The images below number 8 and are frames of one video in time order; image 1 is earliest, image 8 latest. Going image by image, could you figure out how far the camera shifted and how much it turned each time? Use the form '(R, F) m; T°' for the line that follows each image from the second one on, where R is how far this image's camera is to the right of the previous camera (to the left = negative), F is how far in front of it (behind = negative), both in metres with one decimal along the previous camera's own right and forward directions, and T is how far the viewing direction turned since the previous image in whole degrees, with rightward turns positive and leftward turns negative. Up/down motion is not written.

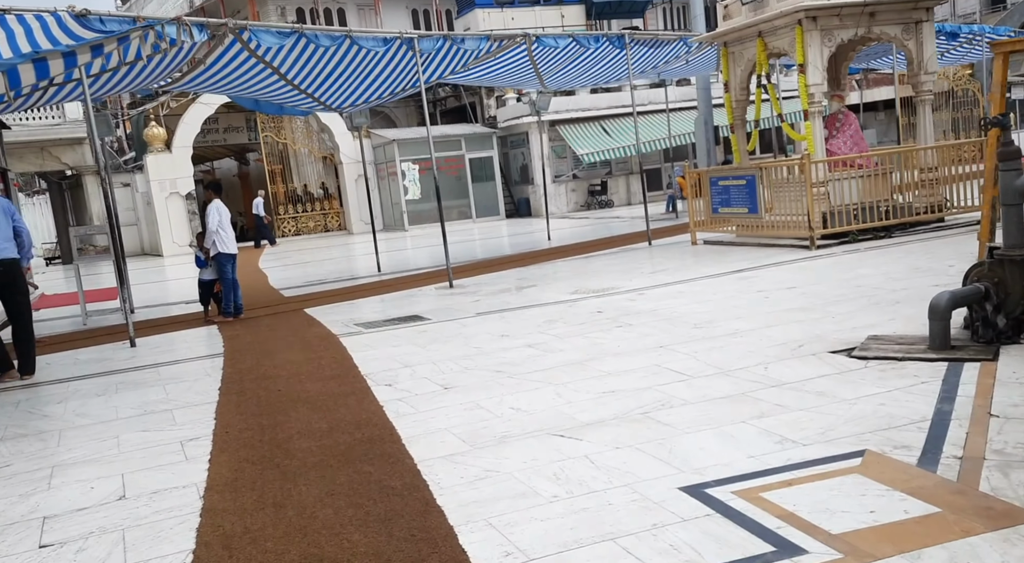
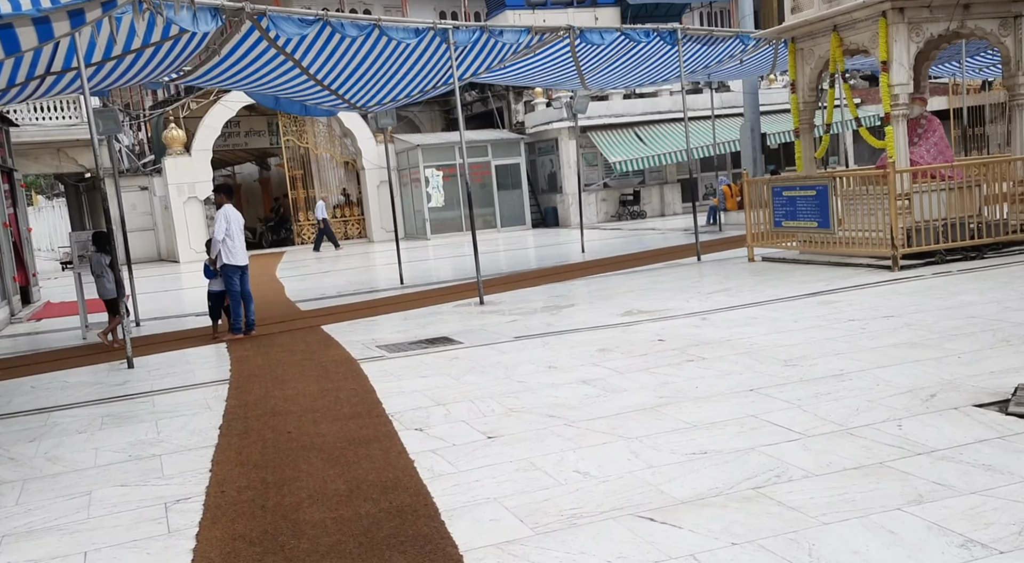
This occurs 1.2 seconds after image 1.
(-0.2, +1.2) m; -1°
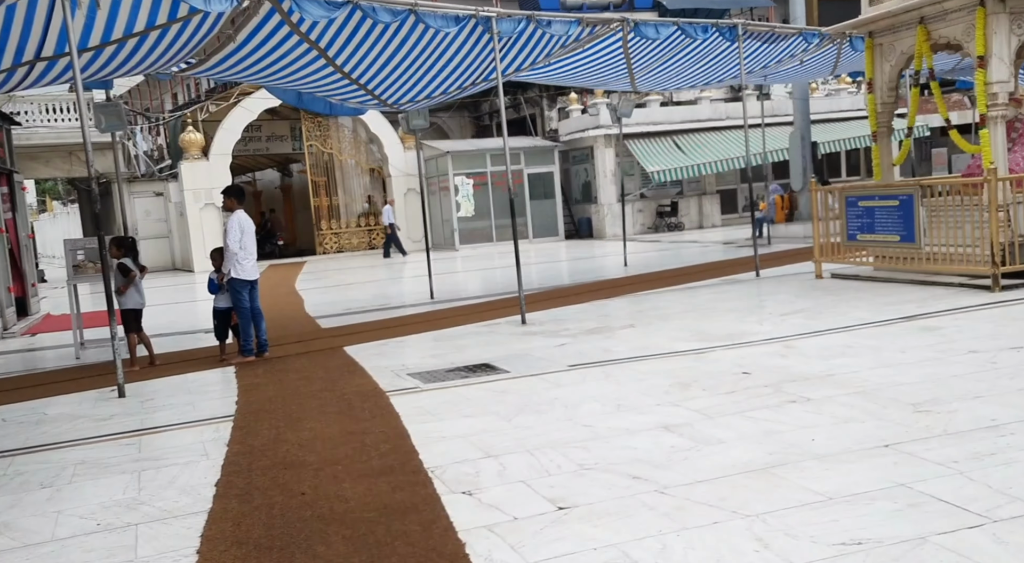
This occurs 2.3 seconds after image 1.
(-0.2, +1.2) m; -1°
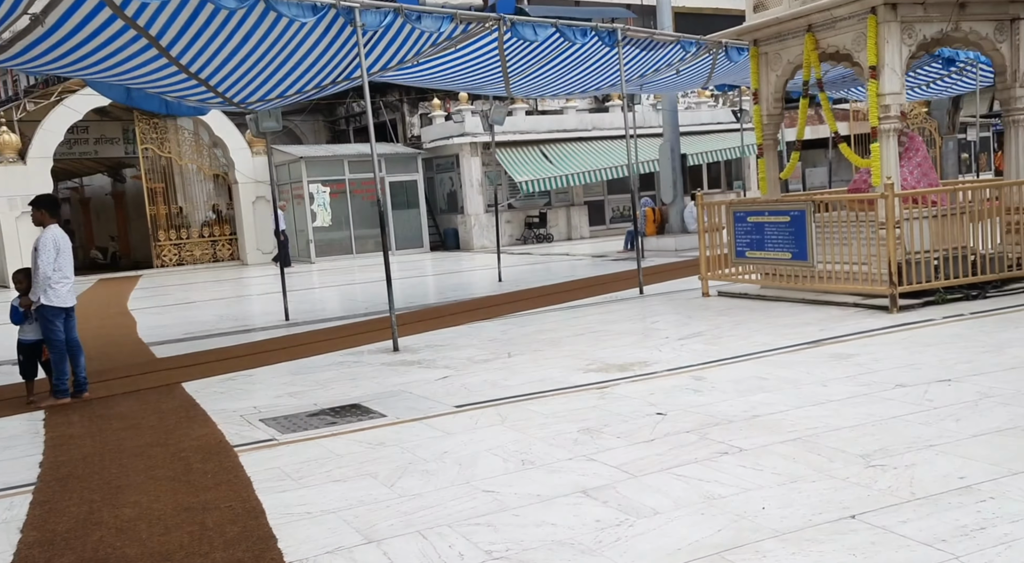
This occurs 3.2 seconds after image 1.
(-0.1, +1.0) m; +8°
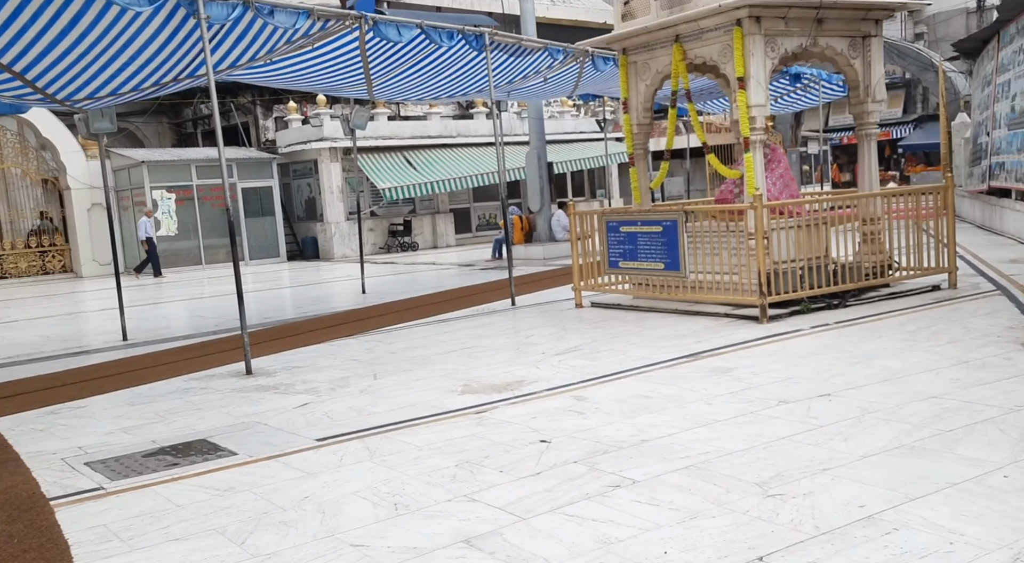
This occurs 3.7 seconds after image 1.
(0.0, +0.5) m; +8°
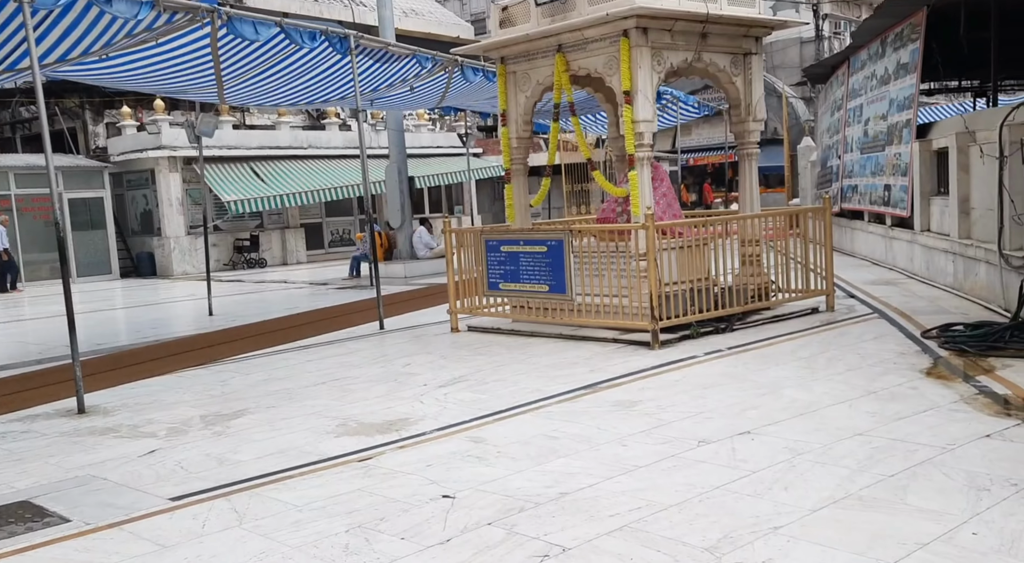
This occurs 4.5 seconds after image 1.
(-0.3, +0.7) m; +9°
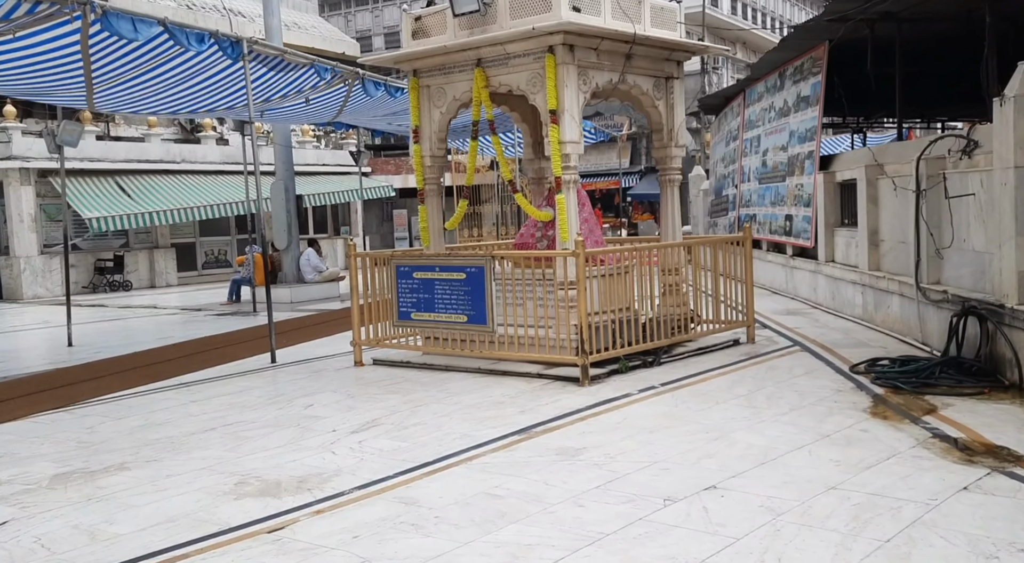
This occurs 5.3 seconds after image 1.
(-0.3, +0.6) m; +7°
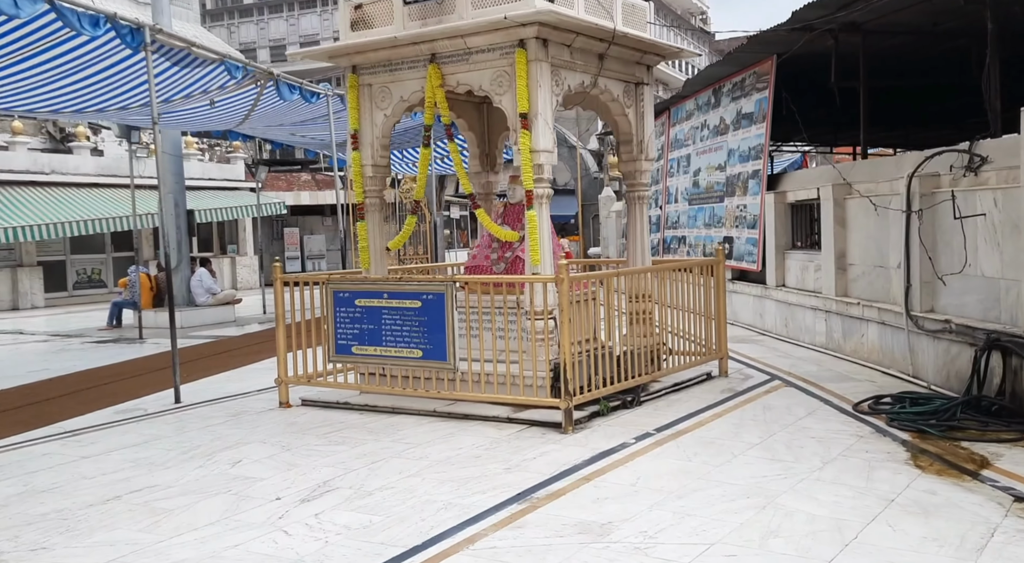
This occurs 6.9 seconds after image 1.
(-0.6, +1.3) m; +7°
